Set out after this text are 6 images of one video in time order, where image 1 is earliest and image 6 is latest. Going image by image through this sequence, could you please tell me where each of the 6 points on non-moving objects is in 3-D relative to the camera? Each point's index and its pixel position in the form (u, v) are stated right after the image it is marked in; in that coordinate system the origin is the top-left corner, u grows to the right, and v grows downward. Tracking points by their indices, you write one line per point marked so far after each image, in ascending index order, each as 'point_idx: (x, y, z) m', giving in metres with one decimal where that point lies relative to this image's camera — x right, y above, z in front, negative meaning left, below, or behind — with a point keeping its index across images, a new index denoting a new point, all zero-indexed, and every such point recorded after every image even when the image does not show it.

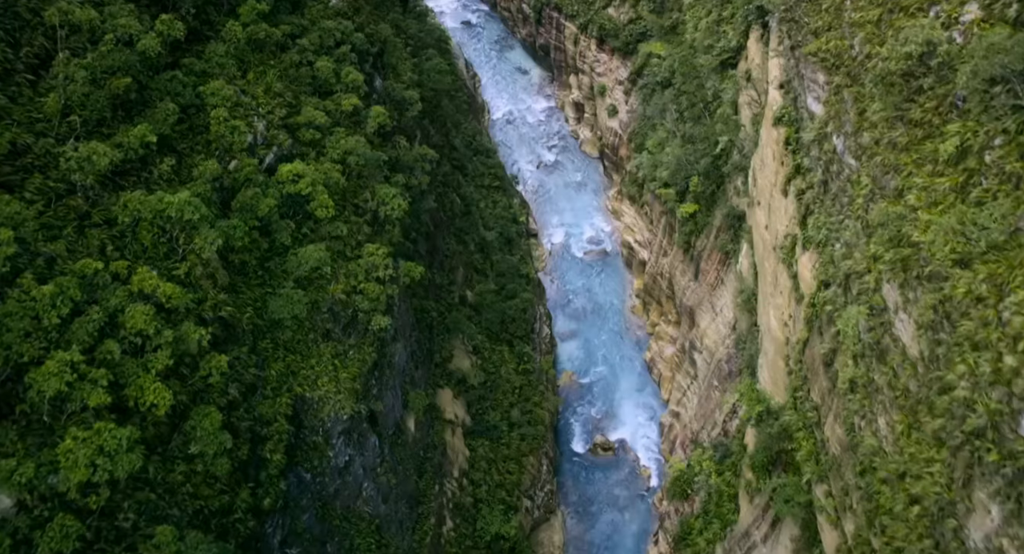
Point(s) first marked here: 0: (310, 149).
0: (-3.8, +2.3, +15.4) m
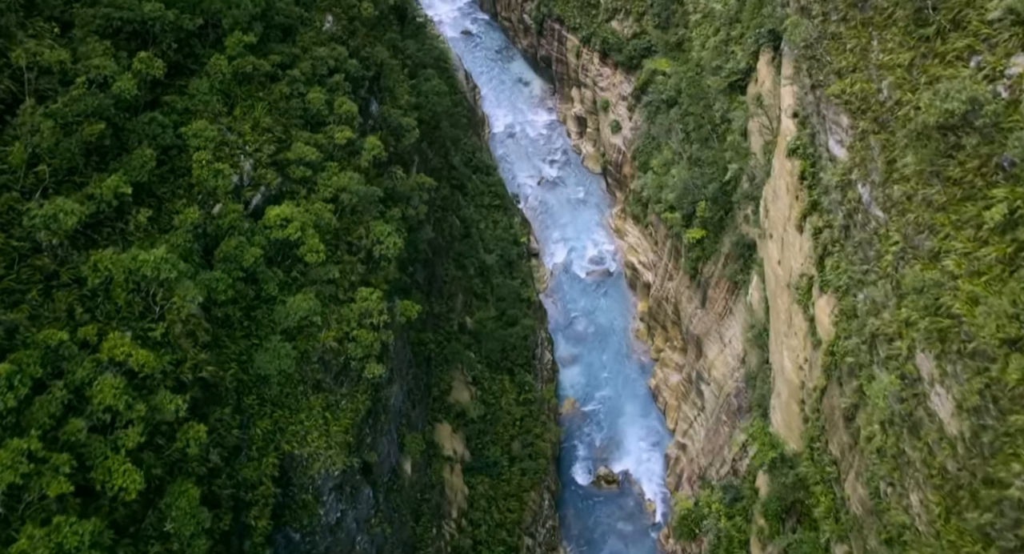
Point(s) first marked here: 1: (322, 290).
0: (-3.7, +1.5, +14.6) m
1: (-3.3, -0.2, +14.1) m
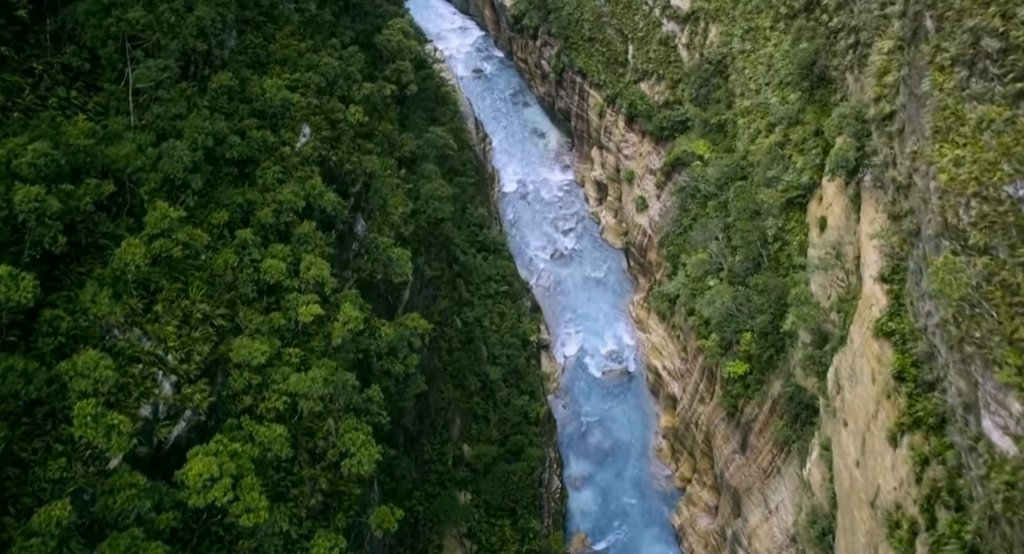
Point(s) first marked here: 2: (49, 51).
0: (-3.6, -1.5, +11.1) m
1: (-3.1, -3.3, +10.5) m
2: (-6.4, +3.2, +11.5) m
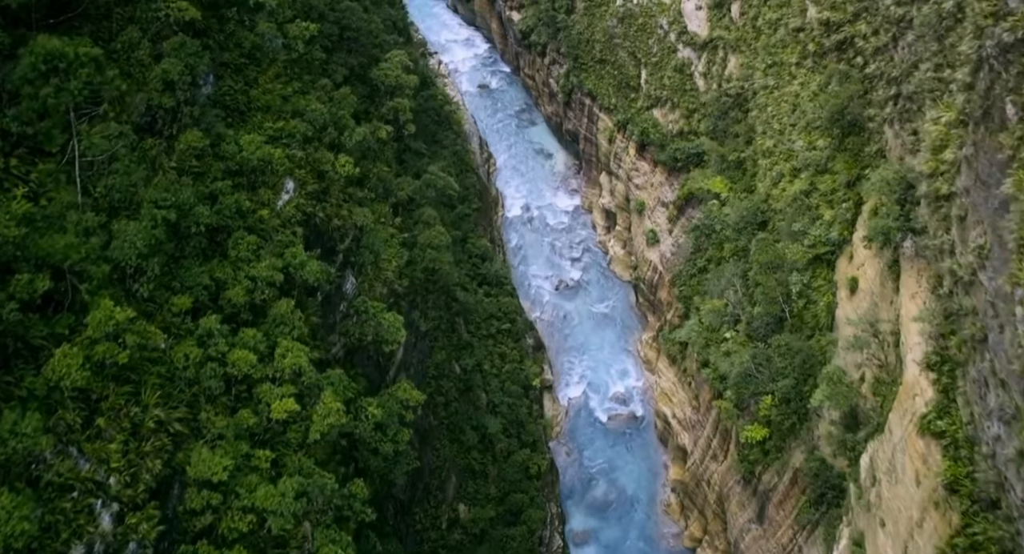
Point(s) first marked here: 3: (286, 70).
0: (-3.6, -2.6, +9.7) m
1: (-3.2, -4.4, +9.1) m
2: (-6.3, +2.1, +10.1) m
3: (-3.9, +3.6, +14.6) m
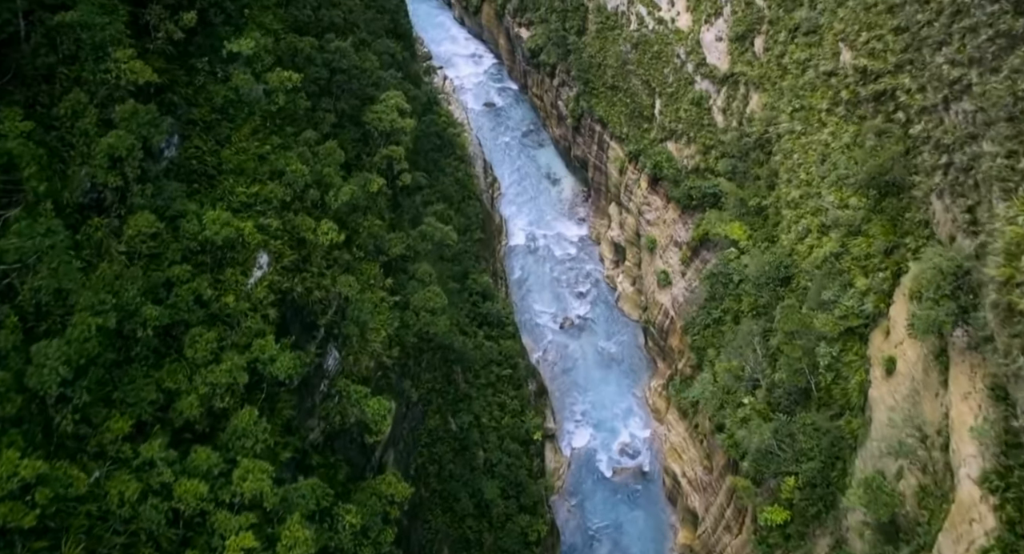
0: (-3.6, -3.8, +8.1) m
1: (-3.3, -5.6, +7.6) m
2: (-6.3, +0.9, +8.6) m
3: (-3.9, +2.4, +13.1) m
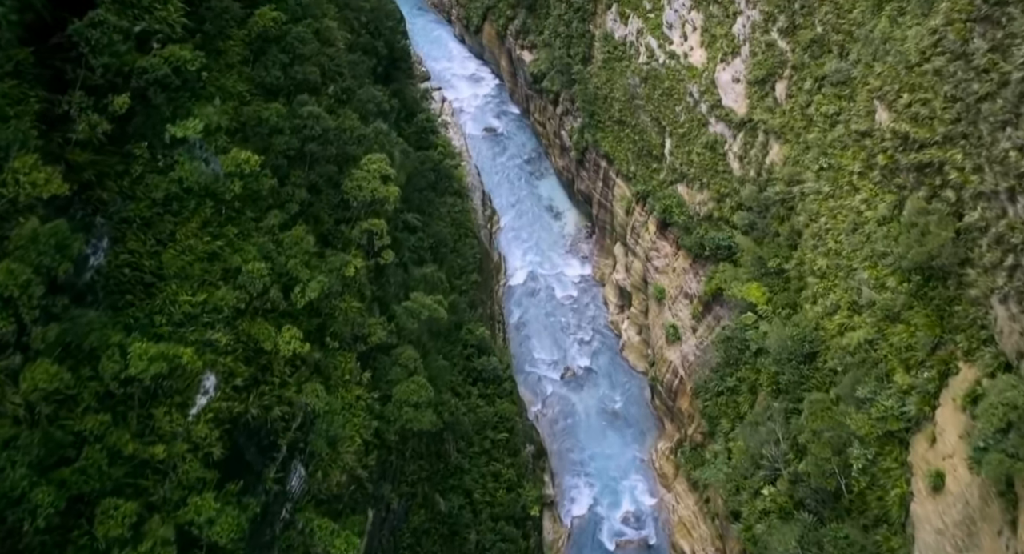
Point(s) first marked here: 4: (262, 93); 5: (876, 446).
0: (-3.8, -5.3, +6.3) m
1: (-3.5, -7.1, +5.8) m
2: (-6.4, -0.5, +6.8) m
3: (-3.9, +0.9, +11.3) m
4: (-4.0, +2.9, +13.2) m
5: (+6.3, -3.0, +14.3) m
